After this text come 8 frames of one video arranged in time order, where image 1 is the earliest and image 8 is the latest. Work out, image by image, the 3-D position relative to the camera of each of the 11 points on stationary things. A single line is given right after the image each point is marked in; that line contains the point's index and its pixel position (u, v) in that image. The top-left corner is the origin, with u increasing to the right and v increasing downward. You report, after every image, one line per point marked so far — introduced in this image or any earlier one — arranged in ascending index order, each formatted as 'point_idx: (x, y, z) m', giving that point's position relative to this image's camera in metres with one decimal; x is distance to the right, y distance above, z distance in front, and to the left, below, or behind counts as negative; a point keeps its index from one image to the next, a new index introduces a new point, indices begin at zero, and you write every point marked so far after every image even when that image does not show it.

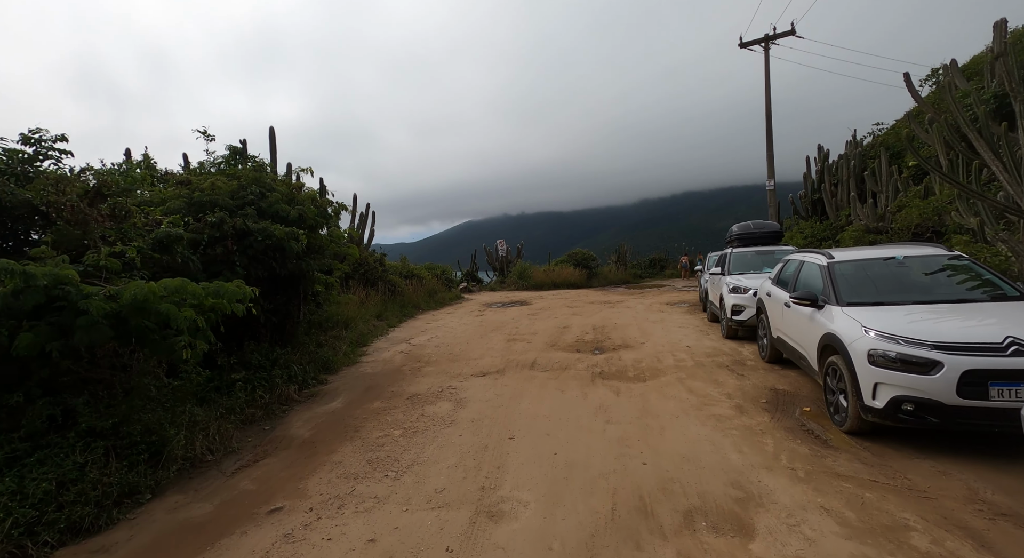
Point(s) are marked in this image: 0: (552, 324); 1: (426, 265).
0: (+0.9, -1.0, +11.0) m
1: (-3.4, +0.5, +18.8) m
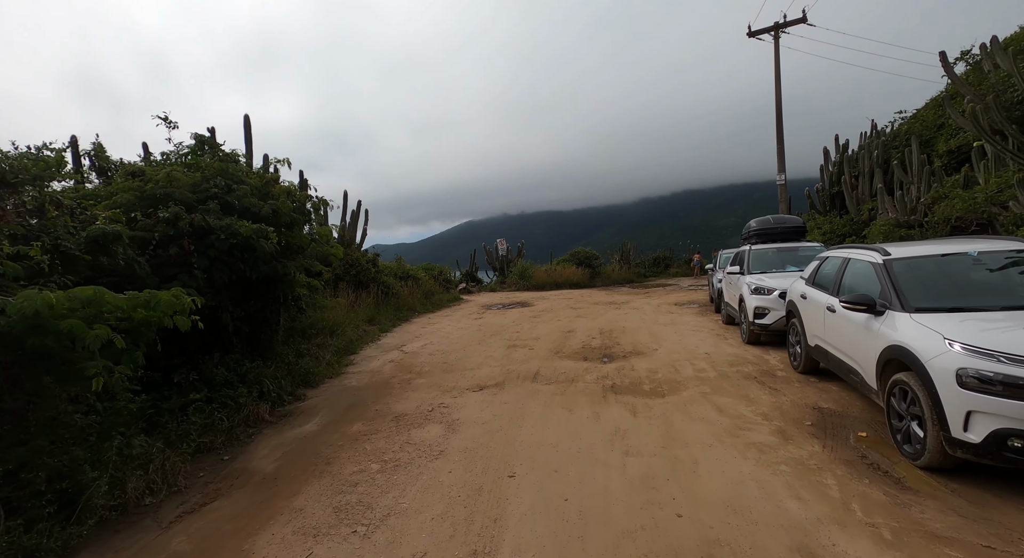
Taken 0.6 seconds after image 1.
0: (+0.9, -1.1, +10.3) m
1: (-3.4, +0.5, +18.1) m
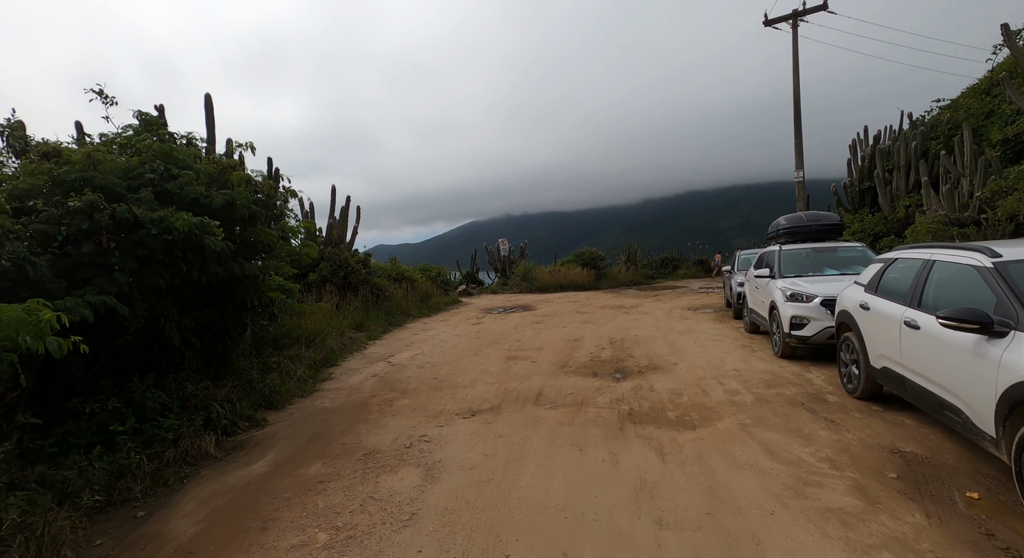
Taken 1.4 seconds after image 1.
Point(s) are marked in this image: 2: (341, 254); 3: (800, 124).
0: (+0.9, -1.1, +9.4) m
1: (-3.3, +0.4, +17.2) m
2: (-4.1, +0.6, +11.6) m
3: (+10.3, +5.5, +17.4) m
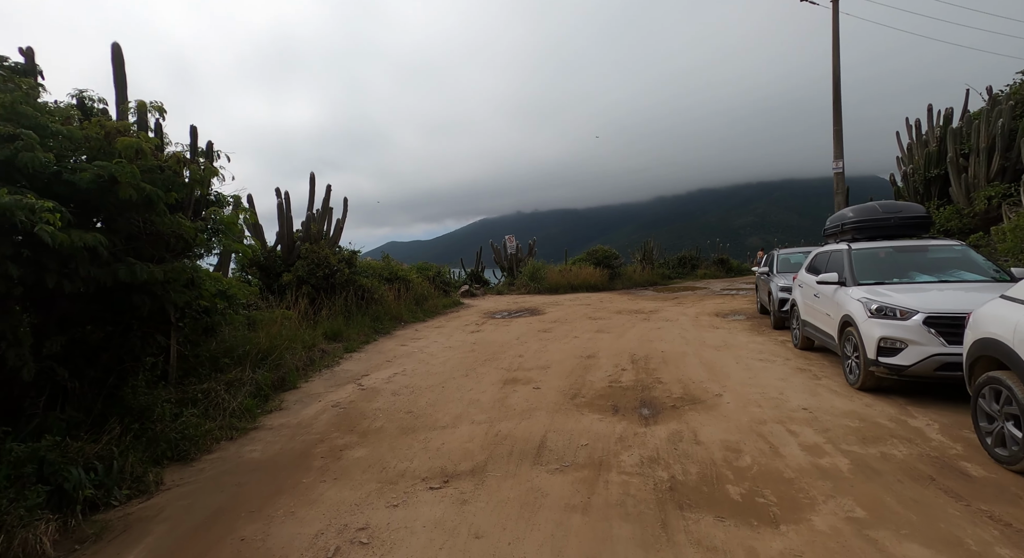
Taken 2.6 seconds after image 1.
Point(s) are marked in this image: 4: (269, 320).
0: (+0.9, -1.2, +7.9) m
1: (-3.1, +0.4, +15.8) m
2: (-4.0, +0.6, +10.2) m
3: (+10.5, +5.4, +15.7) m
4: (-3.4, -0.6, +6.8) m
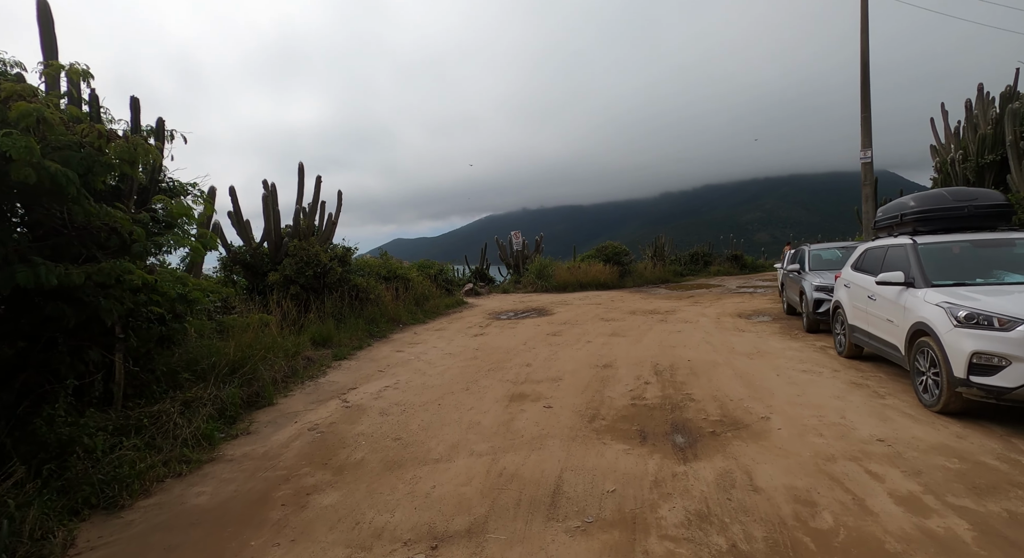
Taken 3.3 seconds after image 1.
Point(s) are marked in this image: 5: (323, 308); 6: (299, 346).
0: (+1.0, -1.2, +7.0) m
1: (-2.9, +0.5, +15.0) m
2: (-3.9, +0.6, +9.4) m
3: (+10.7, +5.5, +14.7) m
4: (-3.3, -0.6, +6.0) m
5: (-3.5, -0.5, +9.0) m
6: (-3.1, -1.0, +7.1) m
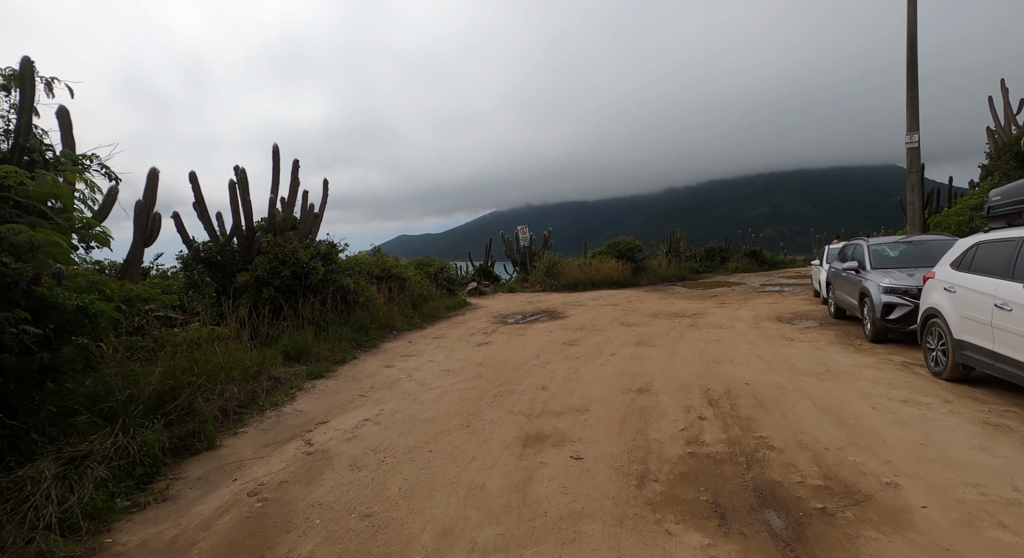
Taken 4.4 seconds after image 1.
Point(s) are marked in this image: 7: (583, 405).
0: (+1.2, -1.2, +5.7) m
1: (-2.7, +0.5, +13.6) m
2: (-3.8, +0.6, +8.1) m
3: (+10.9, +5.6, +13.2) m
4: (-3.2, -0.6, +4.8) m
5: (-3.3, -0.6, +7.7) m
6: (-3.0, -1.0, +5.8) m
7: (+0.7, -1.3, +5.0) m
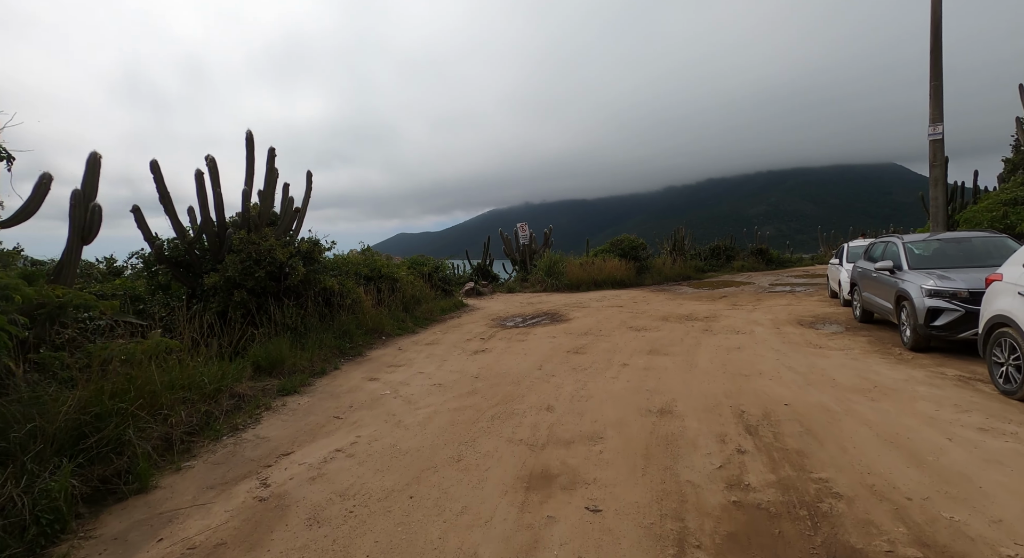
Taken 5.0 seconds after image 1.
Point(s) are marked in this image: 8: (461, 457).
0: (+1.2, -1.2, +4.9) m
1: (-2.7, +0.5, +12.9) m
2: (-3.8, +0.6, +7.3) m
3: (+10.8, +5.6, +12.4) m
4: (-3.2, -0.7, +4.0) m
5: (-3.3, -0.6, +7.0) m
6: (-3.0, -1.0, +5.1) m
7: (+0.7, -1.3, +4.2) m
8: (-0.4, -1.4, +3.8) m
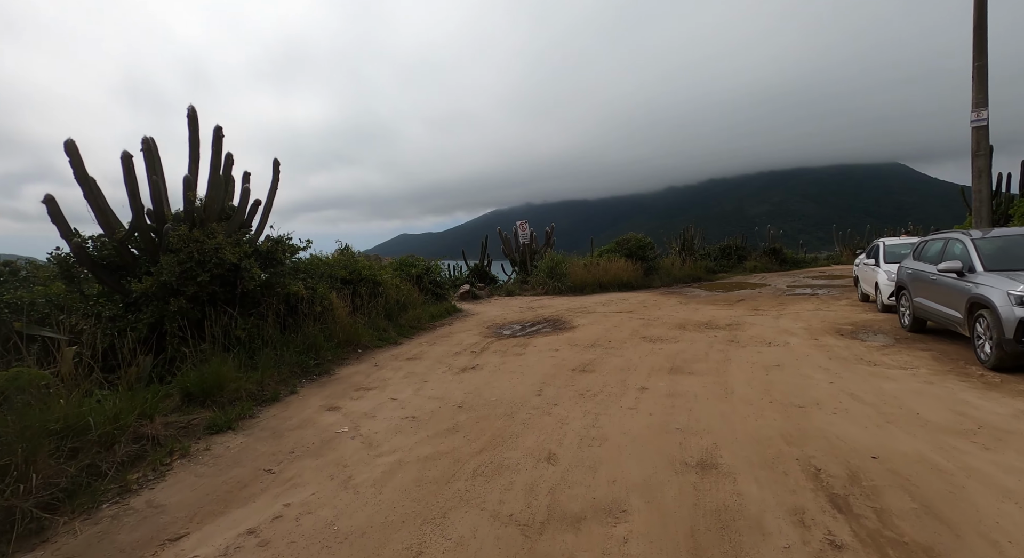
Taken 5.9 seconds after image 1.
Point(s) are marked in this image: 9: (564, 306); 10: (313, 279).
0: (+1.1, -1.3, +3.7) m
1: (-2.8, +0.5, +11.7) m
2: (-3.8, +0.5, +6.1) m
3: (+10.8, +5.5, +11.2) m
4: (-3.3, -0.7, +2.8) m
5: (-3.4, -0.6, +5.8) m
6: (-3.1, -1.1, +3.9) m
7: (+0.6, -1.3, +3.0) m
8: (-0.5, -1.4, +2.6) m
9: (+1.3, -0.7, +12.1) m
10: (-3.2, 0.0, +7.9) m
